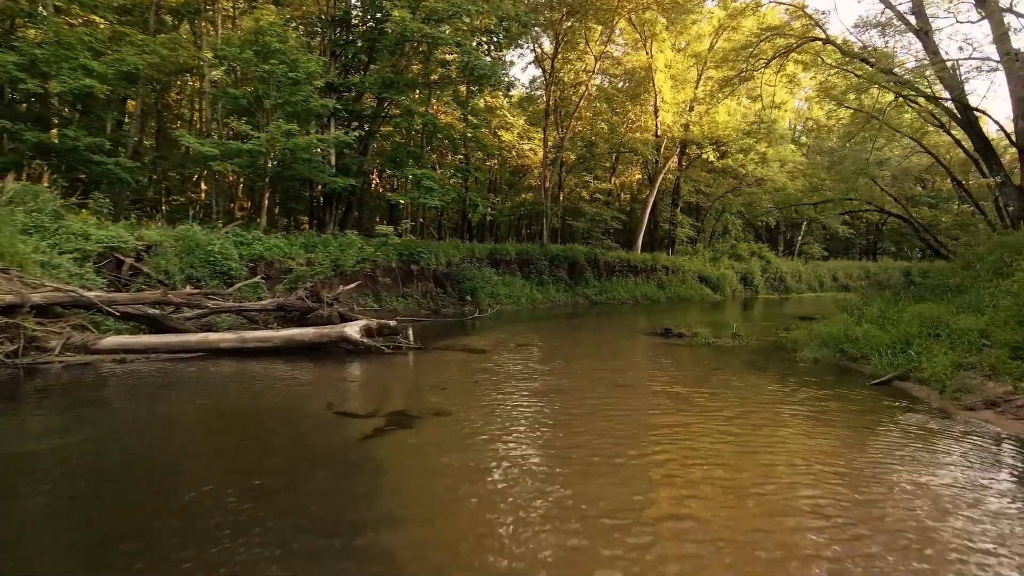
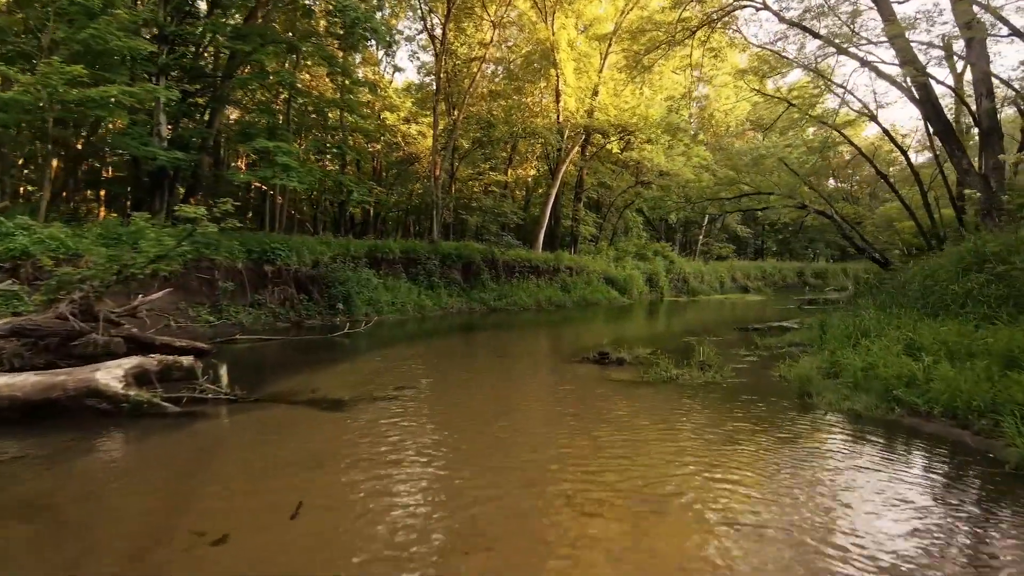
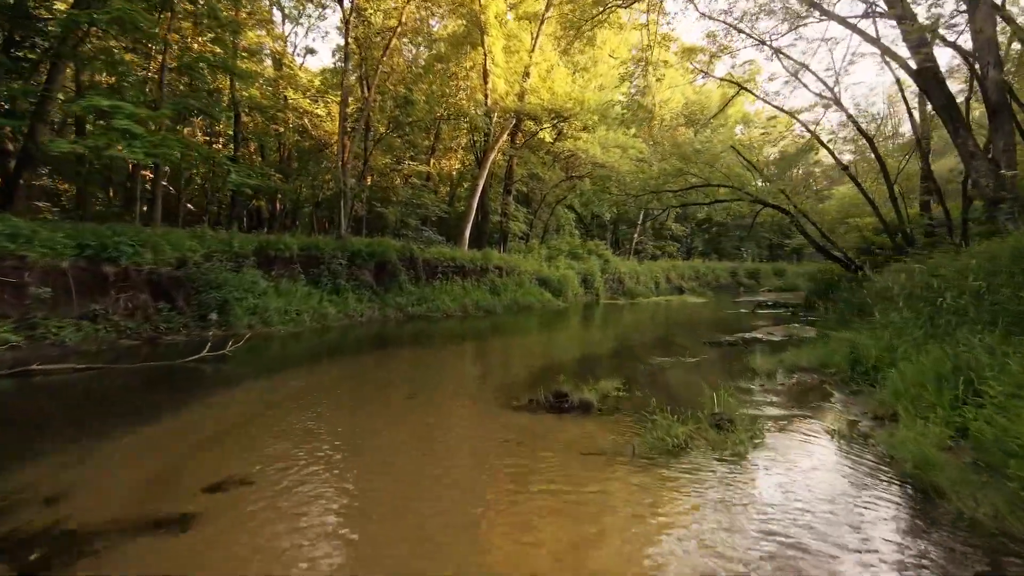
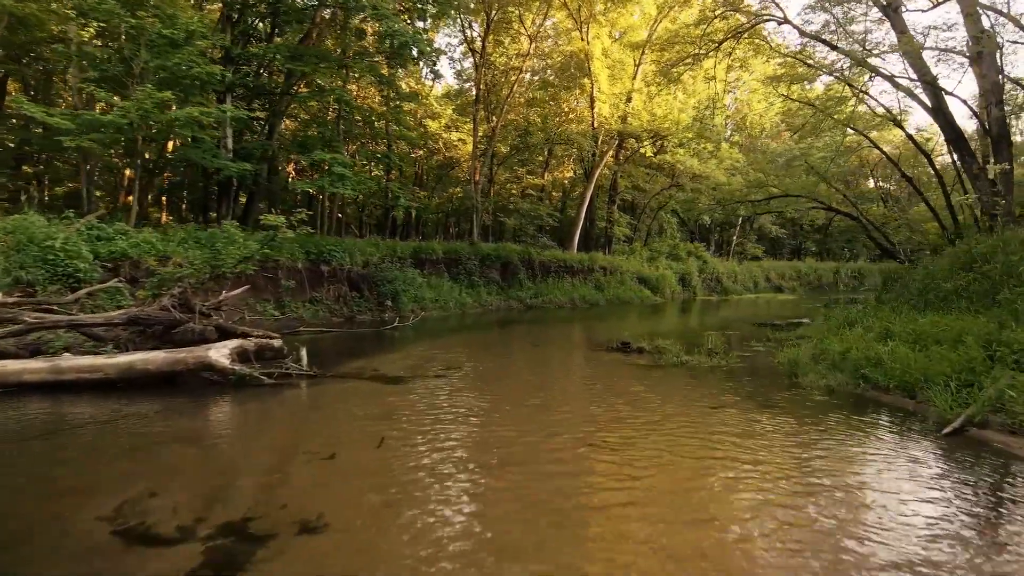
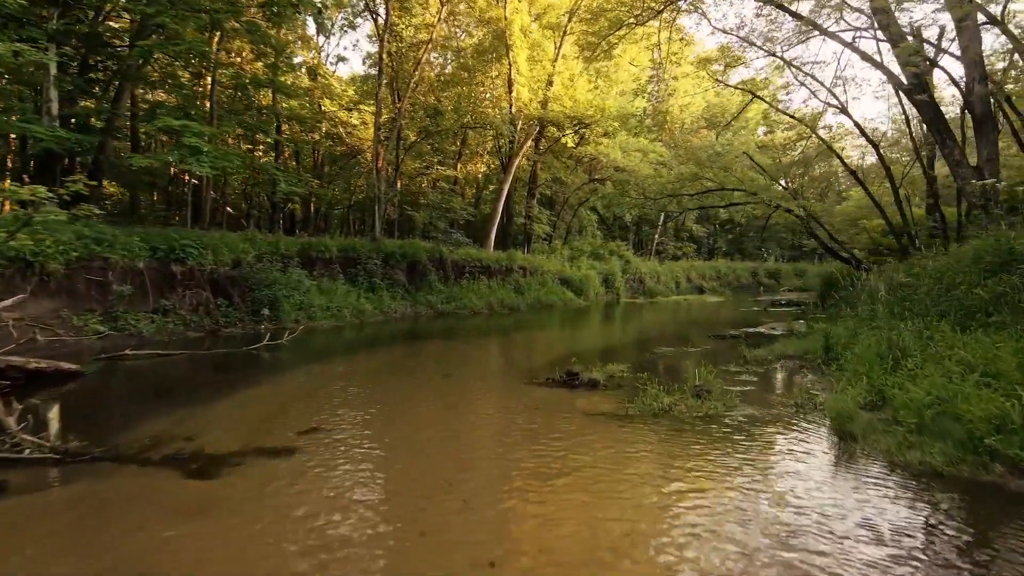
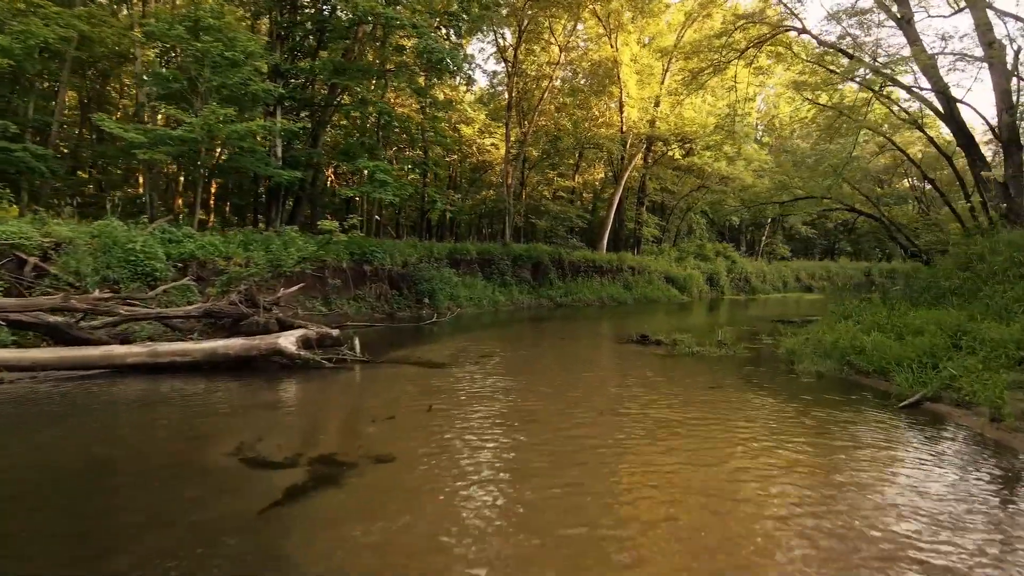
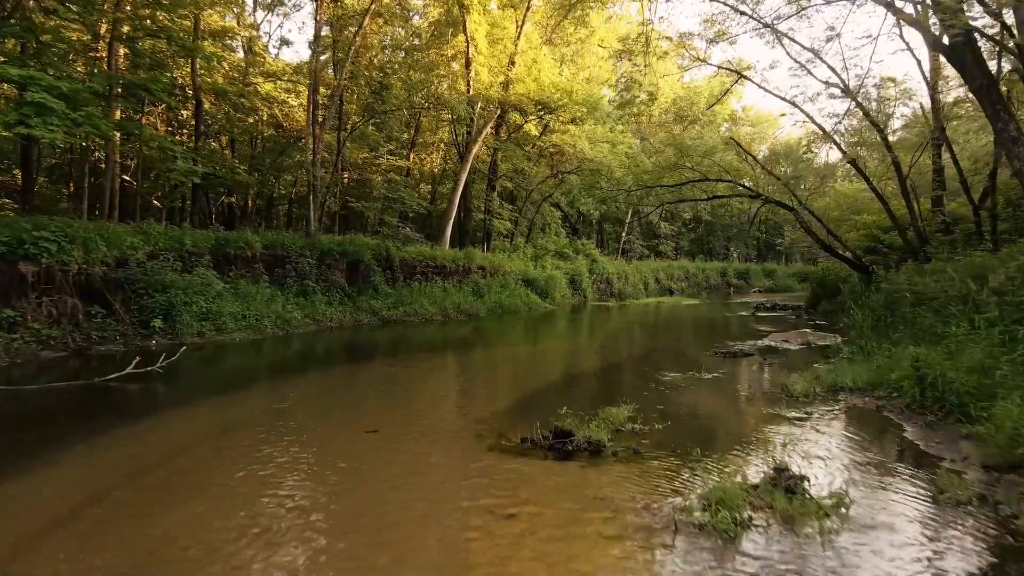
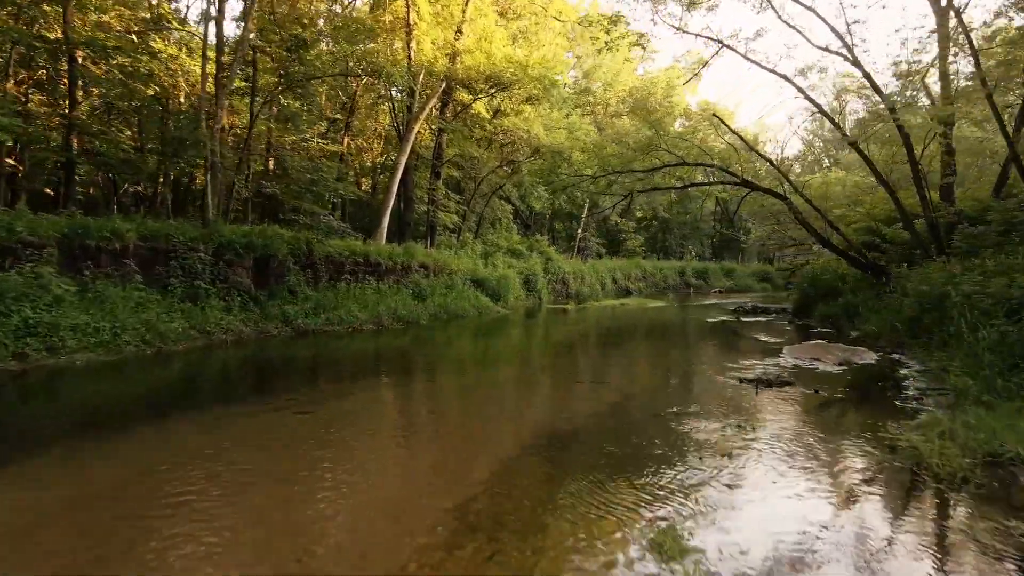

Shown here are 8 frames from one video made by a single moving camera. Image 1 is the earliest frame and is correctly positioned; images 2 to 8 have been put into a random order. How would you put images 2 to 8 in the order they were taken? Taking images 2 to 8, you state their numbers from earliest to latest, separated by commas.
6, 4, 2, 5, 3, 7, 8
